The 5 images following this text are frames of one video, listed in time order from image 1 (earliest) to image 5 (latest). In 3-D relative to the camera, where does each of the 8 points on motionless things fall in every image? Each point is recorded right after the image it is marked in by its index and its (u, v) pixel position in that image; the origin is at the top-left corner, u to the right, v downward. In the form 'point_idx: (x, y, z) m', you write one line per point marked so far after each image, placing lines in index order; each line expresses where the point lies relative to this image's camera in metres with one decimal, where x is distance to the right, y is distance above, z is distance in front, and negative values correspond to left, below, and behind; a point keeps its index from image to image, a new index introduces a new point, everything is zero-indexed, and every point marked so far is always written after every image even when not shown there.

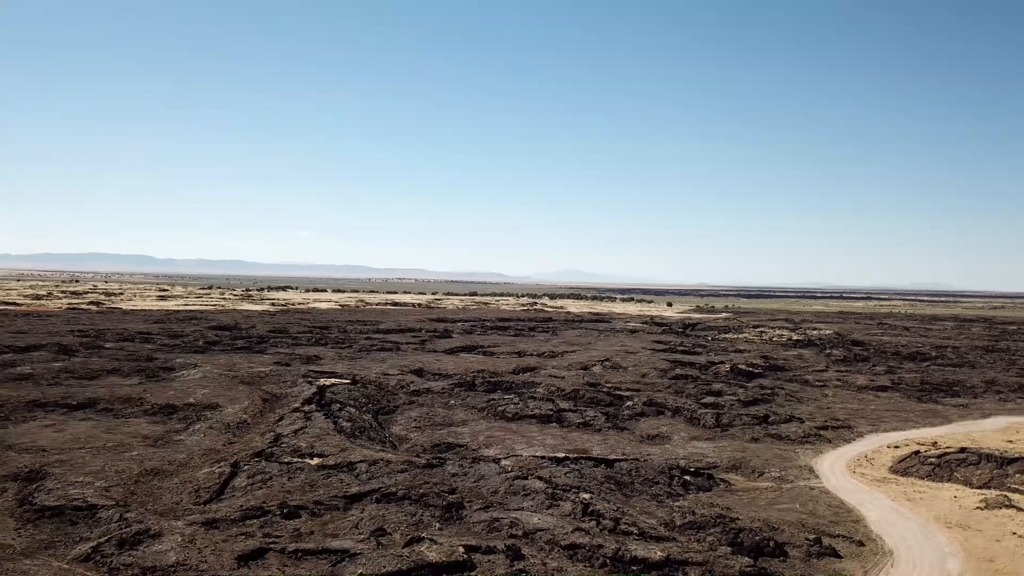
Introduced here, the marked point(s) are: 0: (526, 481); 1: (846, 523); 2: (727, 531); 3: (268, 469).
0: (+0.3, -4.6, +14.5) m
1: (+7.9, -5.6, +14.4) m
2: (+4.3, -4.8, +12.0) m
3: (-5.6, -4.1, +13.8) m
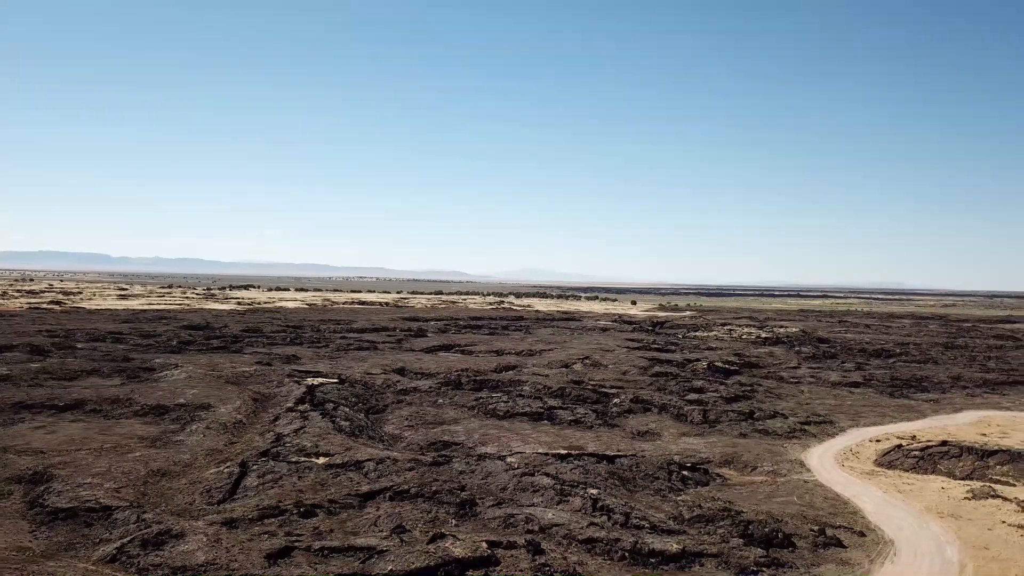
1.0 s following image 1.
0: (+0.5, -4.6, +14.6) m
1: (+8.1, -5.6, +14.8) m
2: (+4.6, -4.8, +12.3) m
3: (-5.3, -4.1, +13.7) m
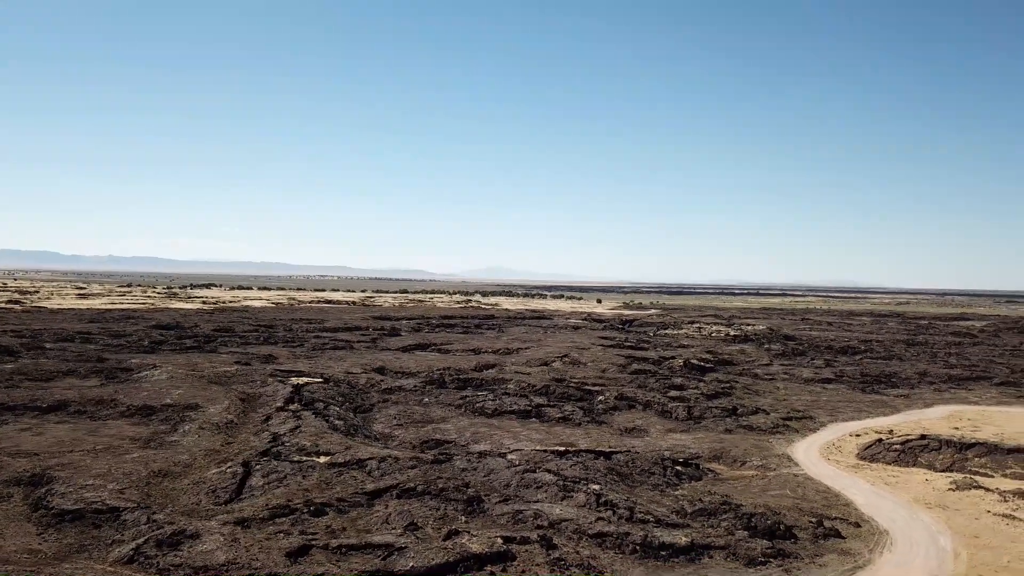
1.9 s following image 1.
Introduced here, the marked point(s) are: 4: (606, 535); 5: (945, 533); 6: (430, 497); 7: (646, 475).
0: (+0.6, -4.5, +14.8) m
1: (+8.2, -5.5, +15.2) m
2: (+4.7, -4.7, +12.6) m
3: (-5.2, -4.1, +13.6) m
4: (+1.7, -4.5, +11.0) m
5: (+9.3, -5.3, +13.1) m
6: (-1.7, -4.3, +12.4) m
7: (+3.9, -5.5, +17.6) m
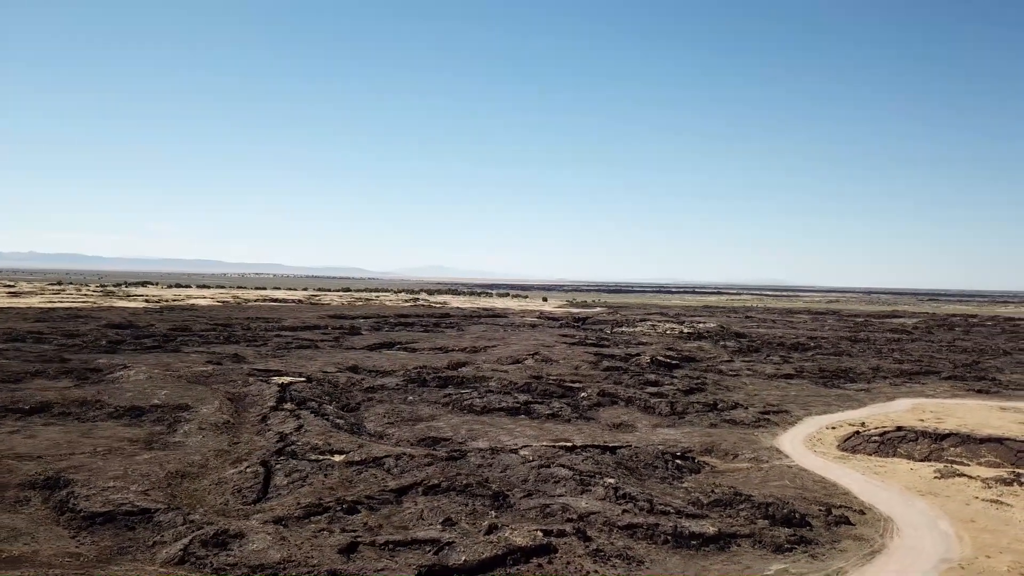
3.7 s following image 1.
0: (+1.0, -4.5, +15.0) m
1: (+8.5, -5.4, +15.8) m
2: (+5.2, -4.7, +13.0) m
3: (-4.8, -4.0, +13.5) m
4: (+2.3, -4.4, +11.2) m
5: (+9.8, -5.2, +13.7) m
6: (-1.2, -4.3, +12.5) m
7: (+4.1, -5.4, +18.0) m
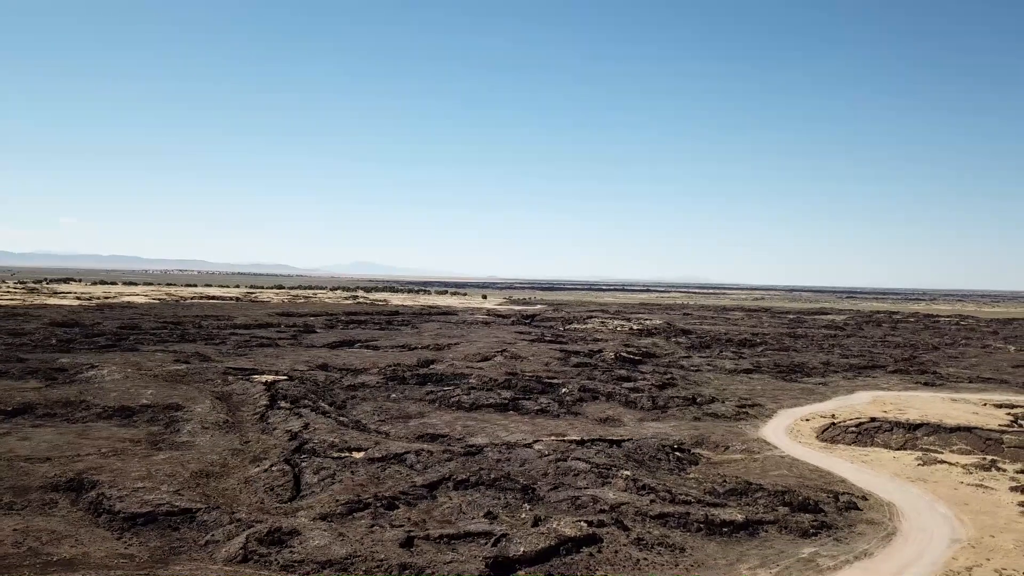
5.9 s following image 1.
0: (+1.4, -4.4, +15.3) m
1: (+8.9, -5.4, +16.6) m
2: (+5.8, -4.6, +13.6) m
3: (-4.2, -3.9, +13.5) m
4: (+3.0, -4.4, +11.6) m
5: (+10.3, -5.2, +14.6) m
6: (-0.5, -4.2, +12.7) m
7: (+4.4, -5.3, +18.5) m
